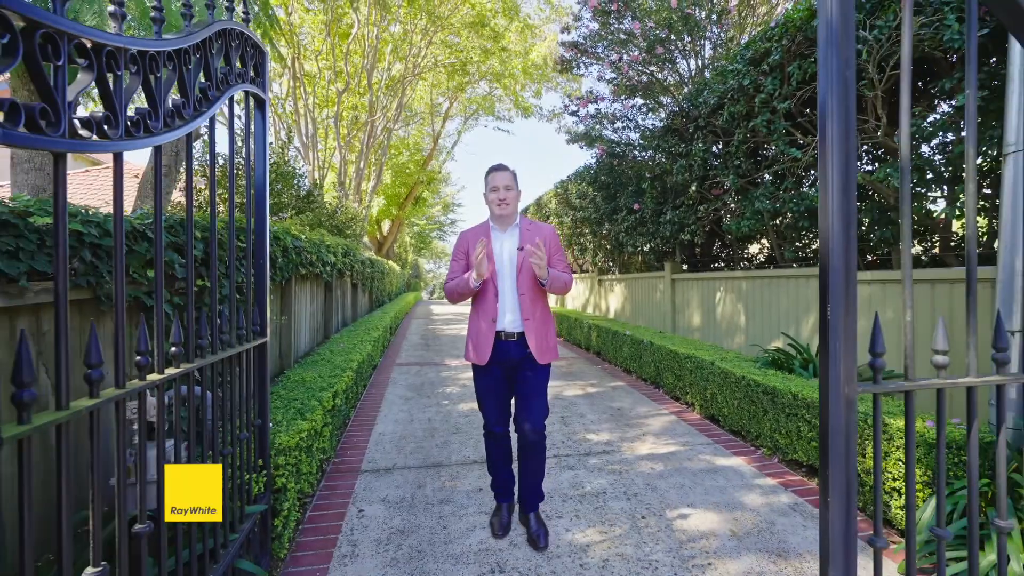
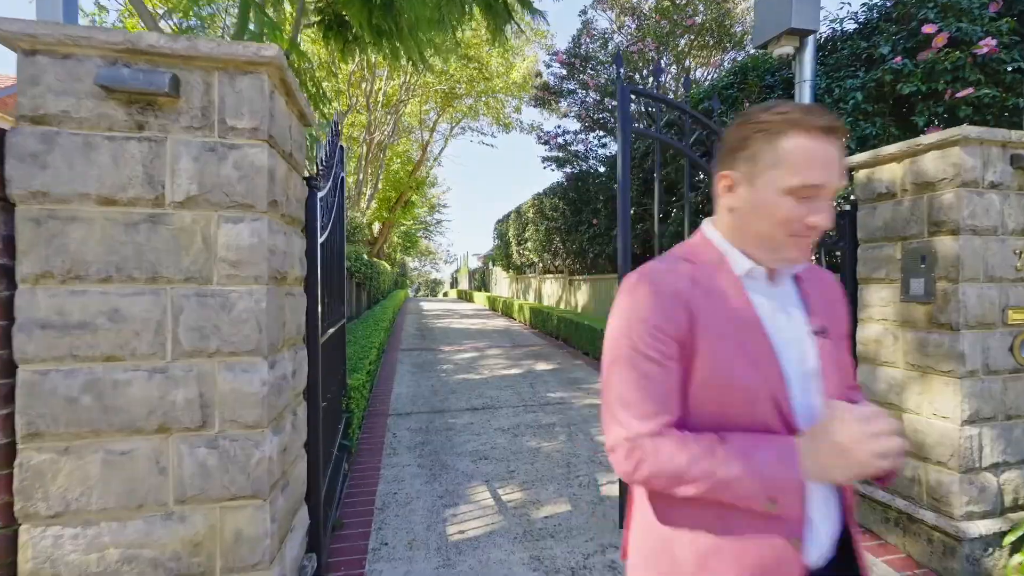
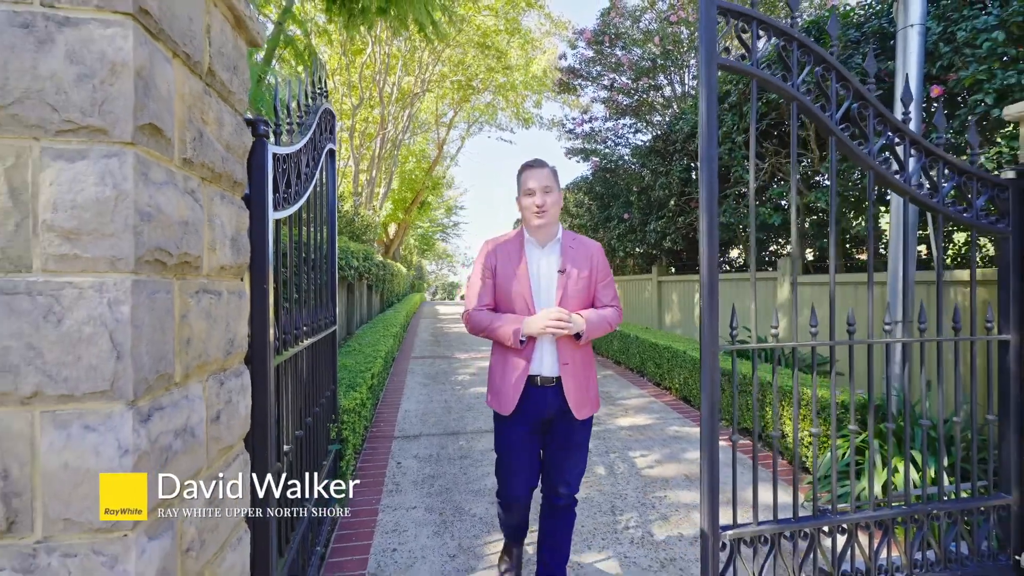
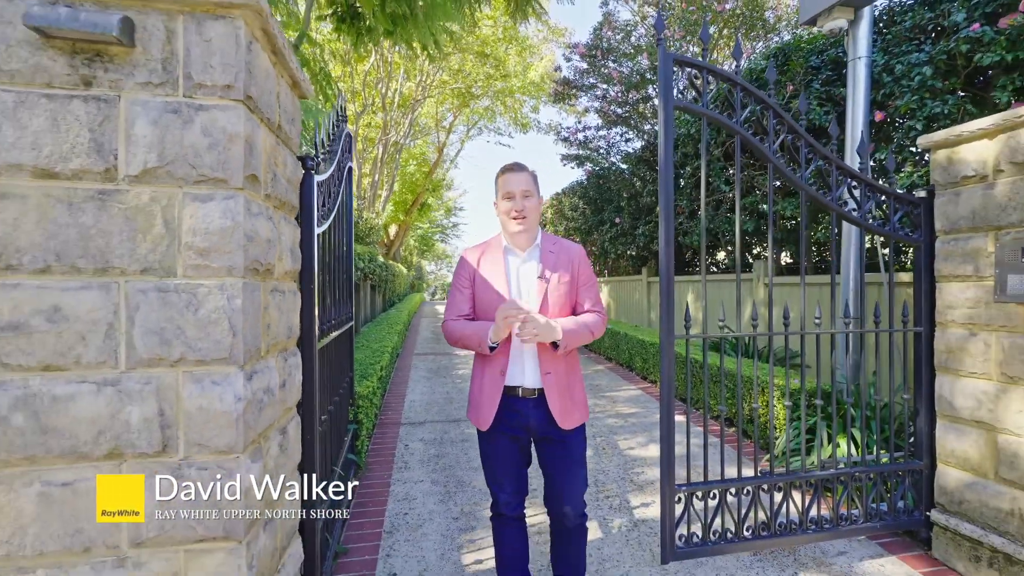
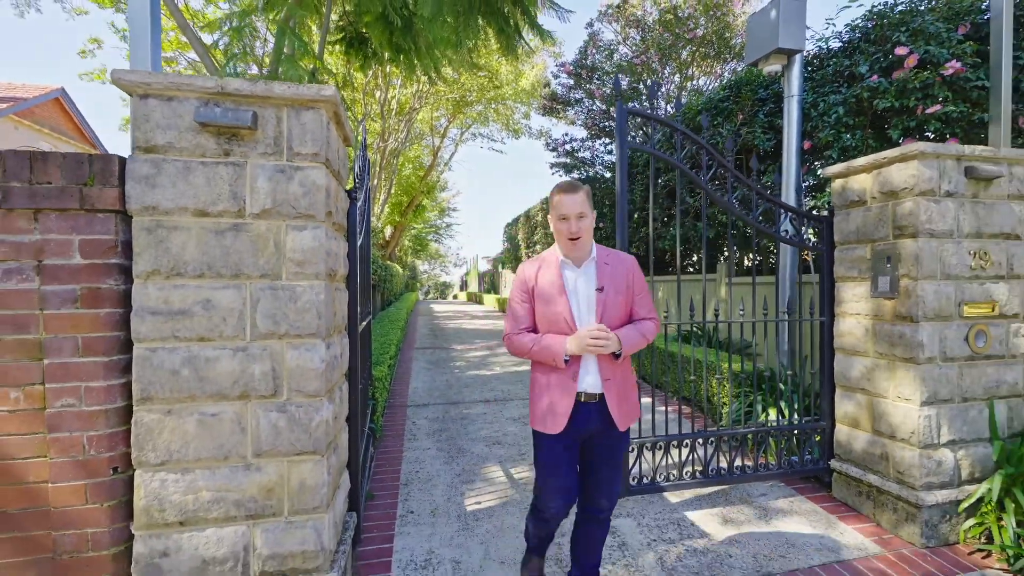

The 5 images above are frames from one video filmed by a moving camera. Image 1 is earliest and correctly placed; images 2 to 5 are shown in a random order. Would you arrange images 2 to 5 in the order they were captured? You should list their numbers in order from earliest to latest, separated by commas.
3, 4, 5, 2
